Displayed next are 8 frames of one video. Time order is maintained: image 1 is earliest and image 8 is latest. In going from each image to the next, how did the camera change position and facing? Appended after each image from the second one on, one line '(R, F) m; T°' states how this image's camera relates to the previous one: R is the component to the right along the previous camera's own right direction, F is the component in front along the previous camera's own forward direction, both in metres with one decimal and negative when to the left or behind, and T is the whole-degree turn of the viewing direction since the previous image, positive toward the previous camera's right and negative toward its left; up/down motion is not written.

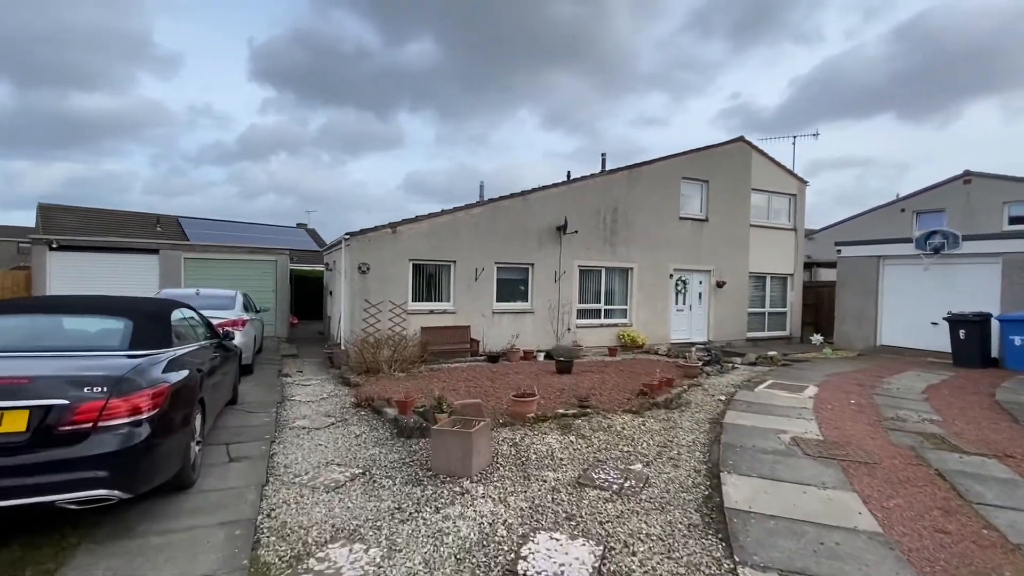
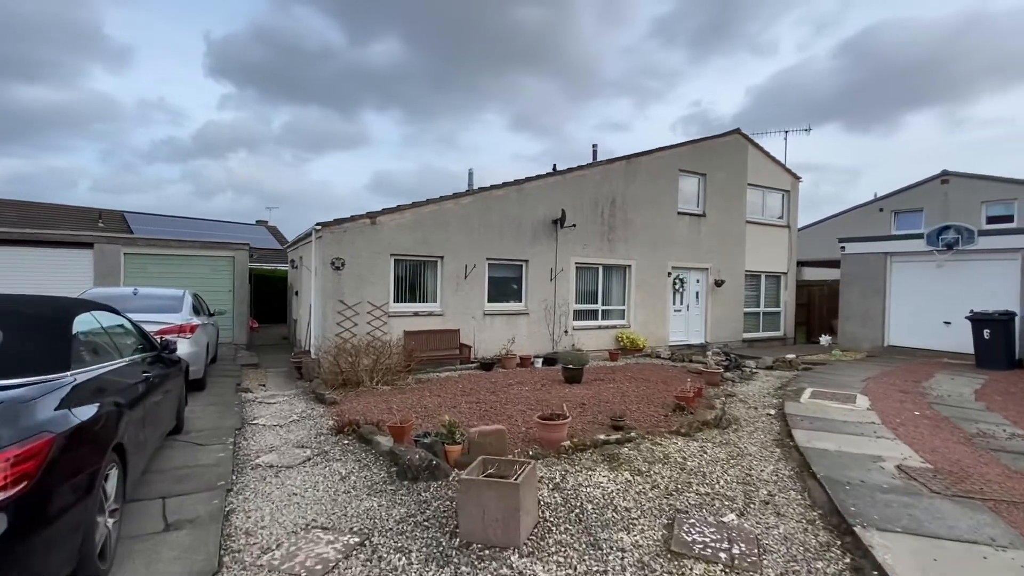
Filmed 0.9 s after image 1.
(-0.6, +1.3) m; +4°
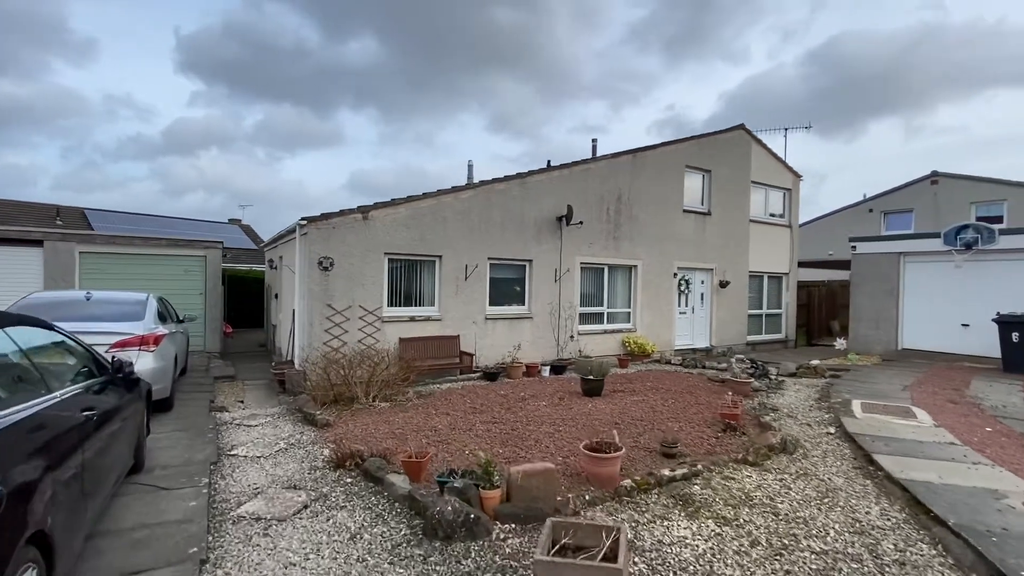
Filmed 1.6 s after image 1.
(-0.5, +0.9) m; +3°
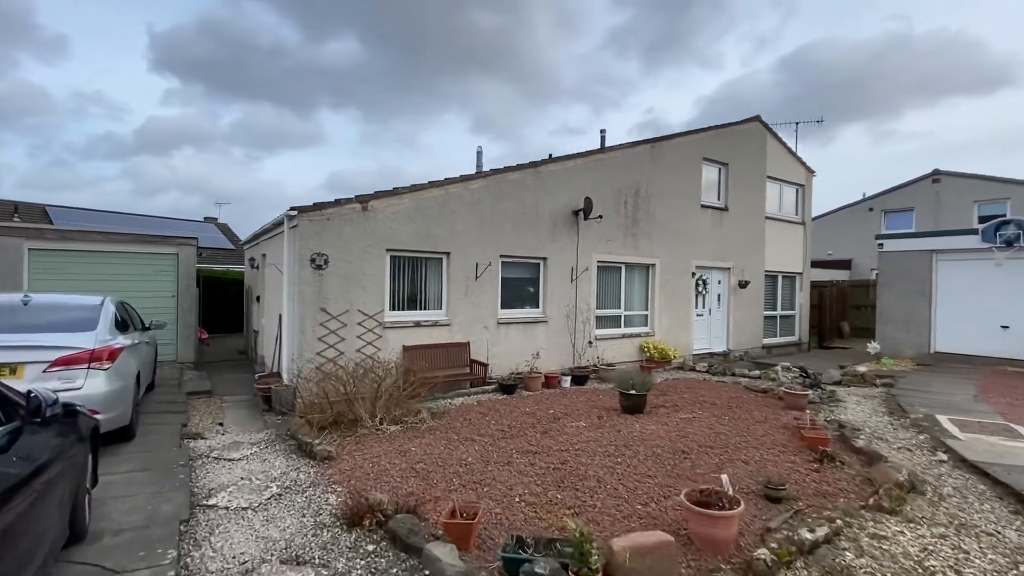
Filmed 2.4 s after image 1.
(-0.6, +1.1) m; +2°
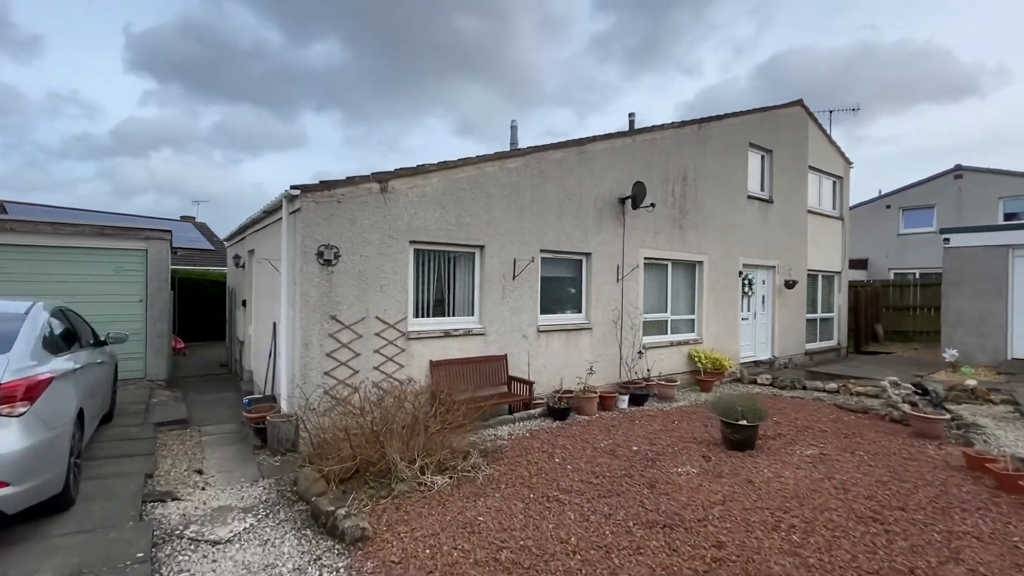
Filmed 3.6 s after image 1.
(-0.9, +1.6) m; +2°
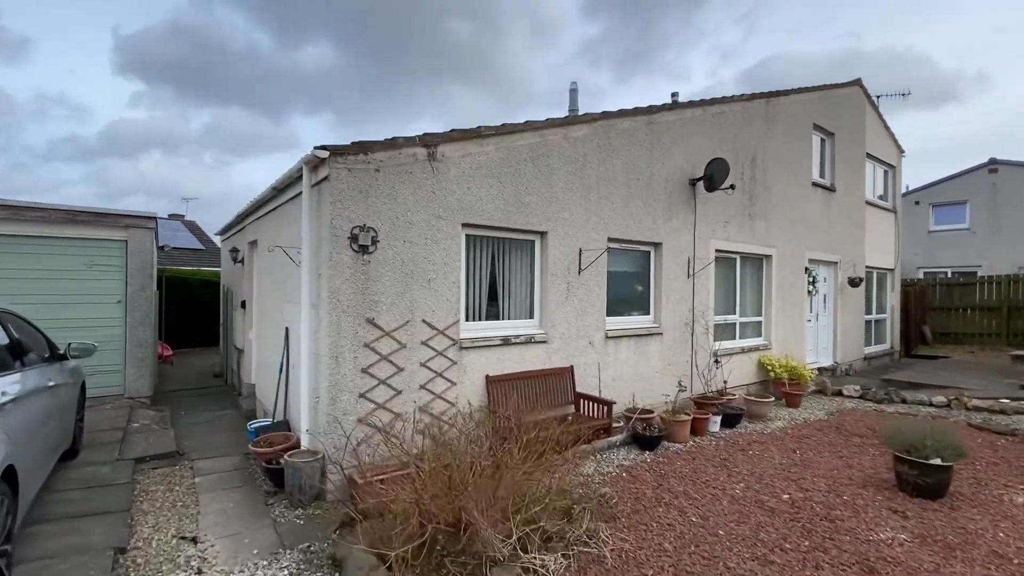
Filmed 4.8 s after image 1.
(-0.9, +1.4) m; +1°
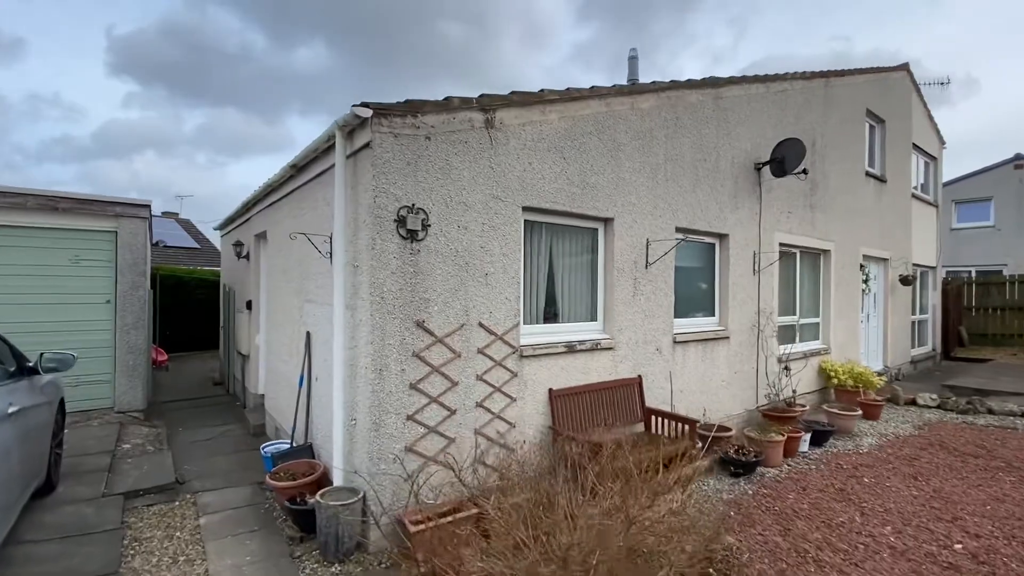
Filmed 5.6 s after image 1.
(-0.7, +0.9) m; +1°
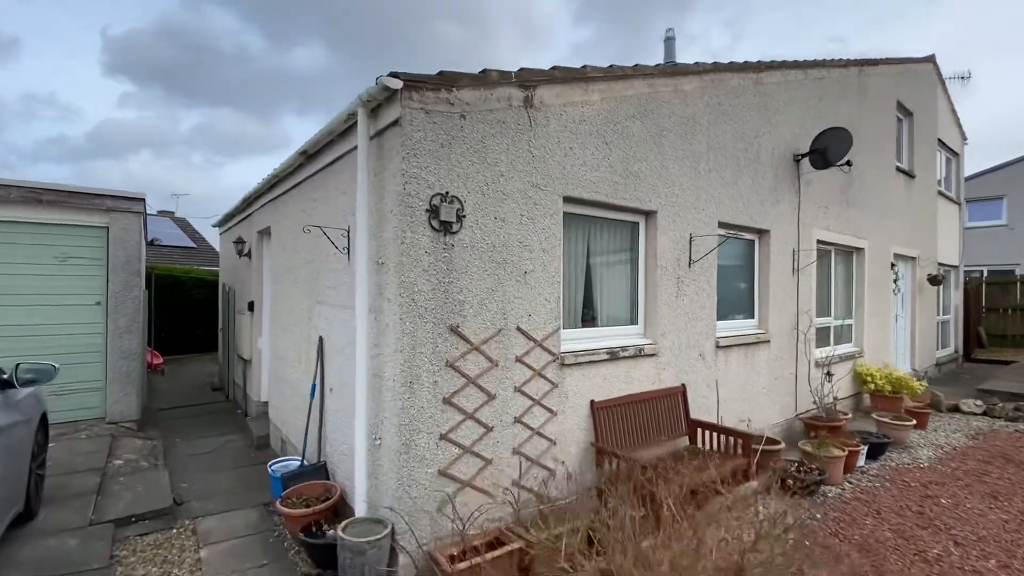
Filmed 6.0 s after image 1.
(-0.3, +0.5) m; 0°
